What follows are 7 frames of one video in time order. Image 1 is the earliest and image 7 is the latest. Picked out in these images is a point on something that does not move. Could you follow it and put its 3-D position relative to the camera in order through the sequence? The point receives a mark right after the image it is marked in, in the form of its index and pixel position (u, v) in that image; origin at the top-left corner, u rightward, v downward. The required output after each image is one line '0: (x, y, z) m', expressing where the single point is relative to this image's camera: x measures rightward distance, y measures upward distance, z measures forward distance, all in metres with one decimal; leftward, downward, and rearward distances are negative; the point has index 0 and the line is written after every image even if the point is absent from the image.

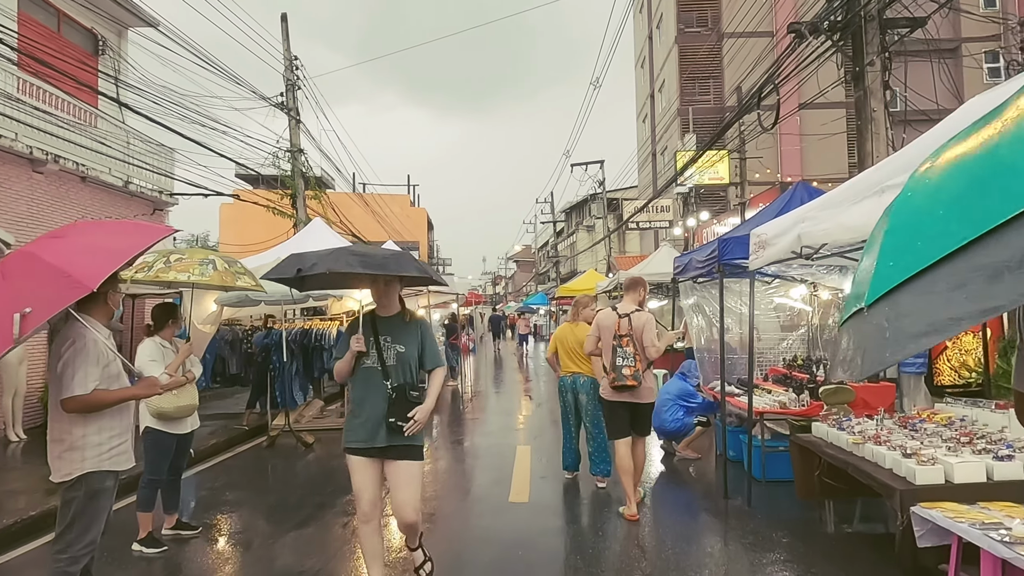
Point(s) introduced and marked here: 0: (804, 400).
0: (+2.6, -1.0, +5.9) m
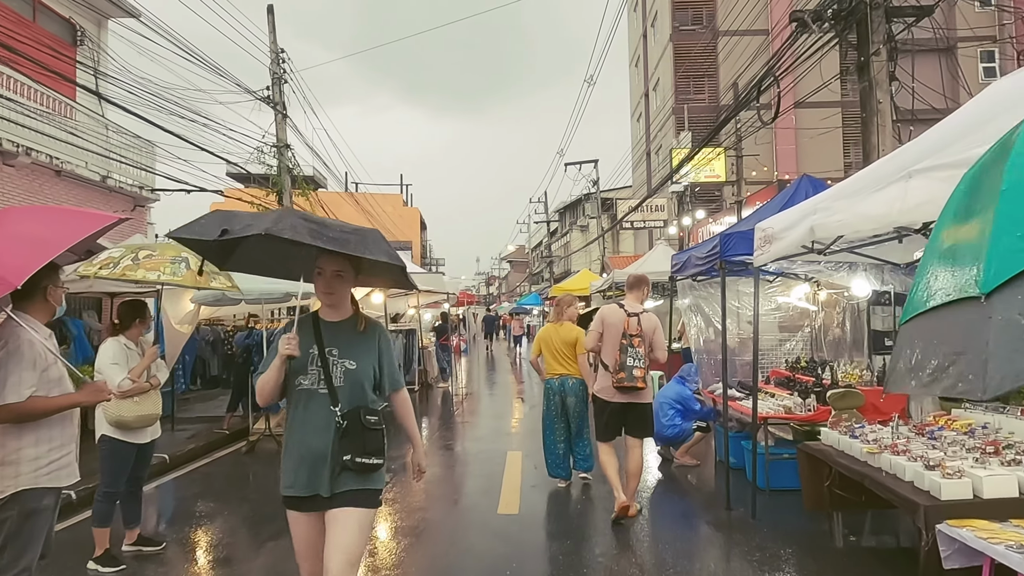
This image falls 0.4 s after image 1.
0: (+2.5, -1.0, +5.6) m
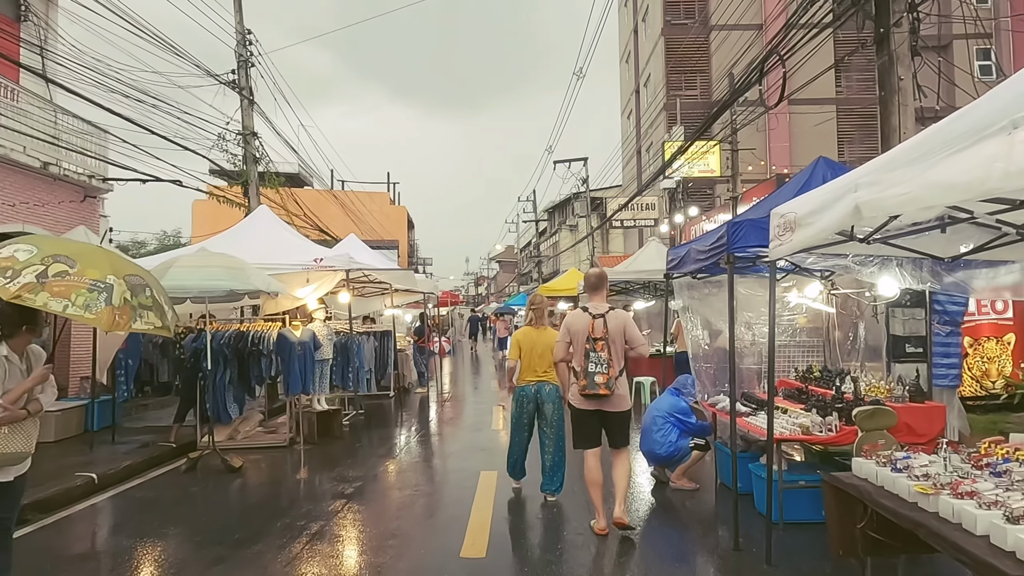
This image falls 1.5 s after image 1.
0: (+2.3, -1.0, +4.7) m
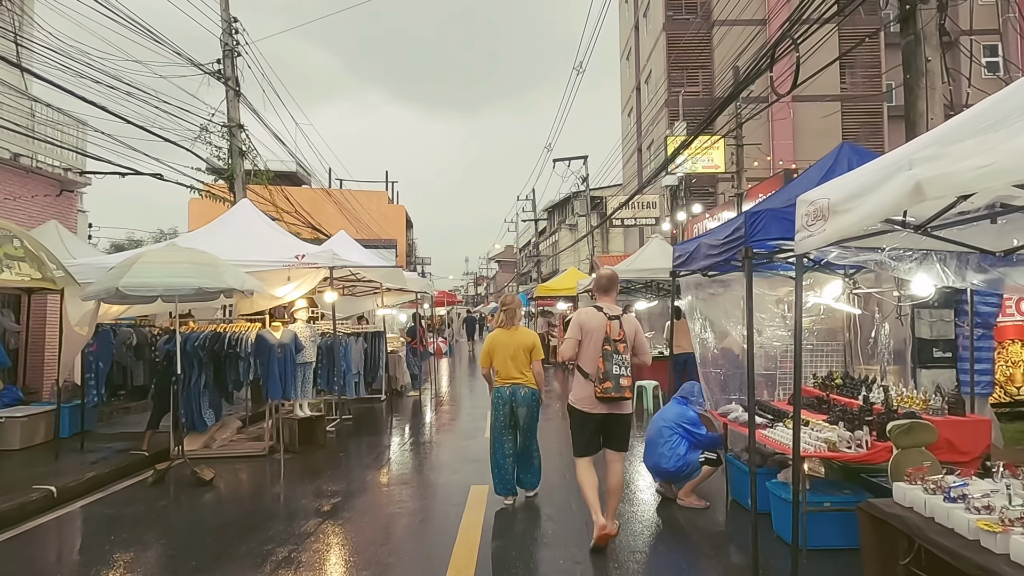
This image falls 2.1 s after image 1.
0: (+2.2, -1.0, +4.2) m
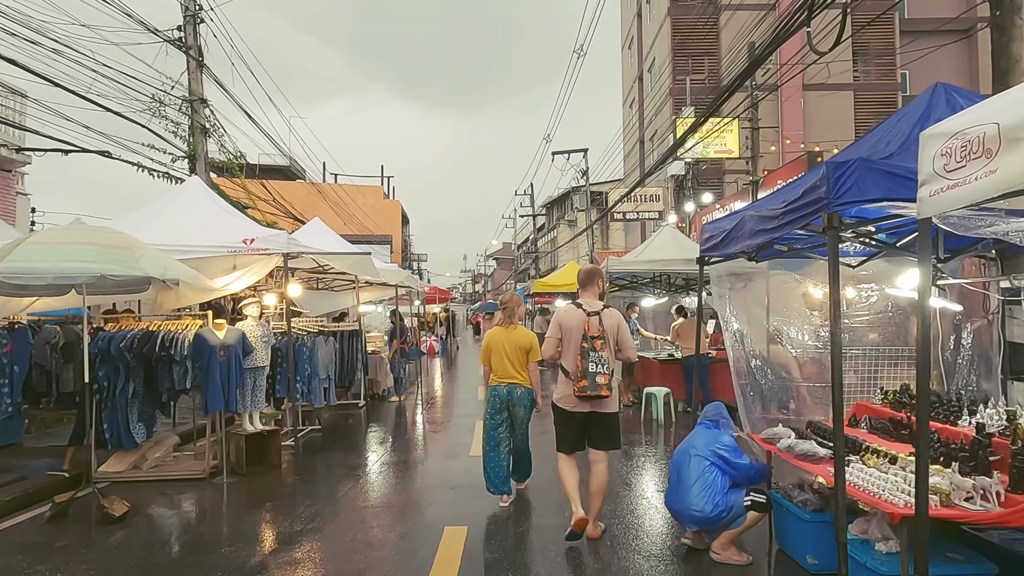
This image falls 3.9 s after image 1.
0: (+2.1, -0.9, +3.0) m
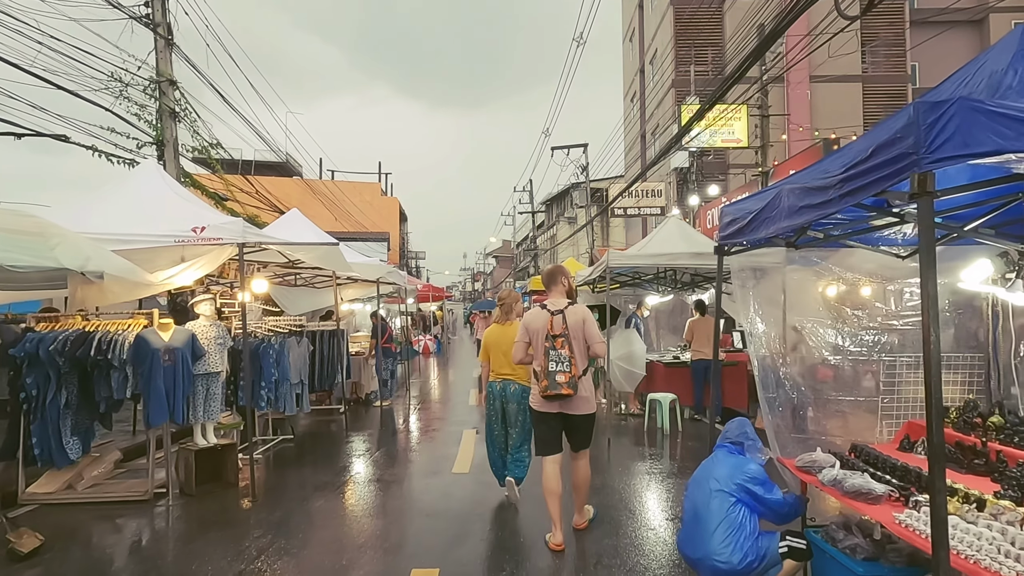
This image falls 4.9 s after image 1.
0: (+2.0, -0.9, +2.1) m
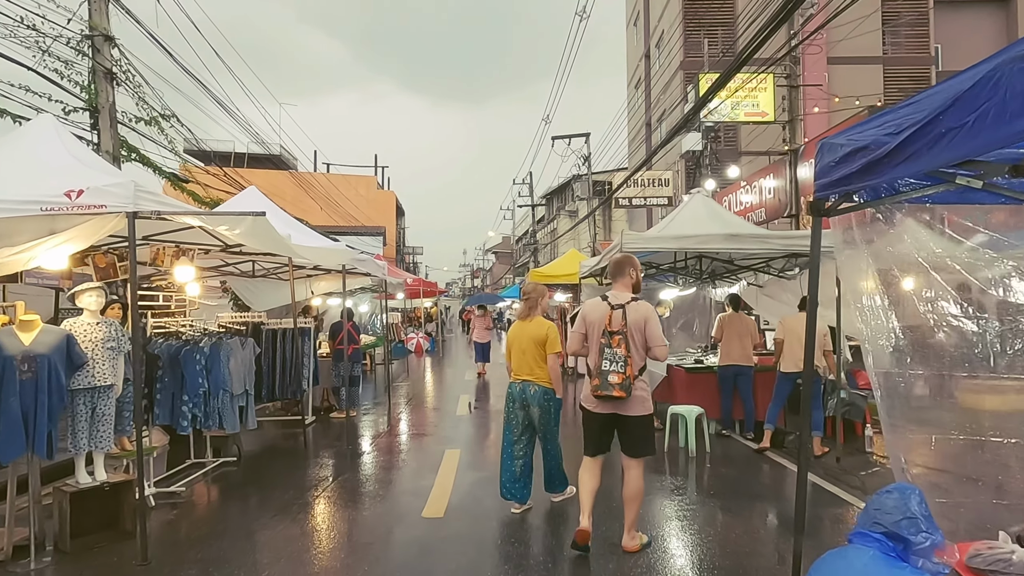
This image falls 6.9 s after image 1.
0: (+1.9, -0.8, +0.6) m
